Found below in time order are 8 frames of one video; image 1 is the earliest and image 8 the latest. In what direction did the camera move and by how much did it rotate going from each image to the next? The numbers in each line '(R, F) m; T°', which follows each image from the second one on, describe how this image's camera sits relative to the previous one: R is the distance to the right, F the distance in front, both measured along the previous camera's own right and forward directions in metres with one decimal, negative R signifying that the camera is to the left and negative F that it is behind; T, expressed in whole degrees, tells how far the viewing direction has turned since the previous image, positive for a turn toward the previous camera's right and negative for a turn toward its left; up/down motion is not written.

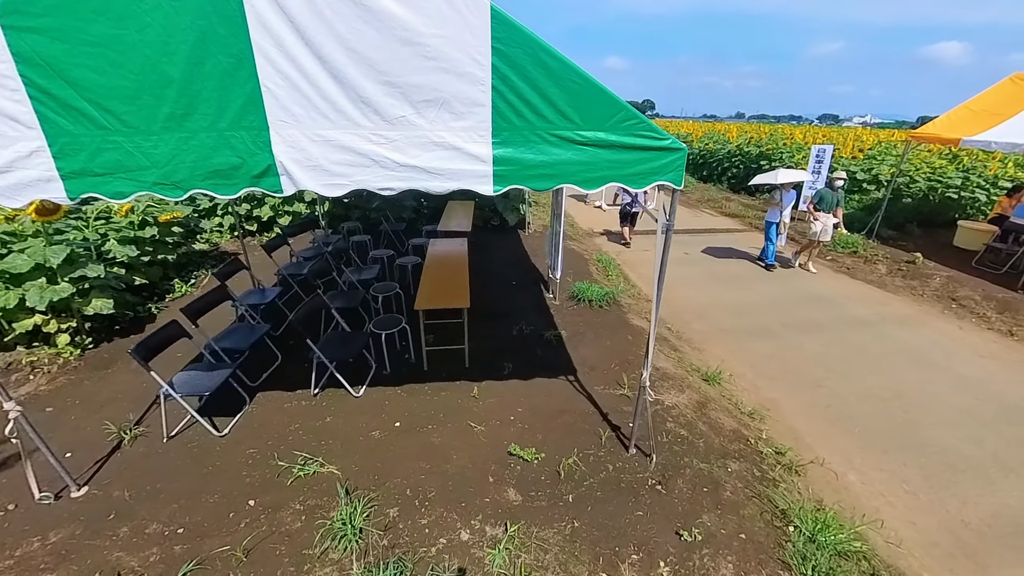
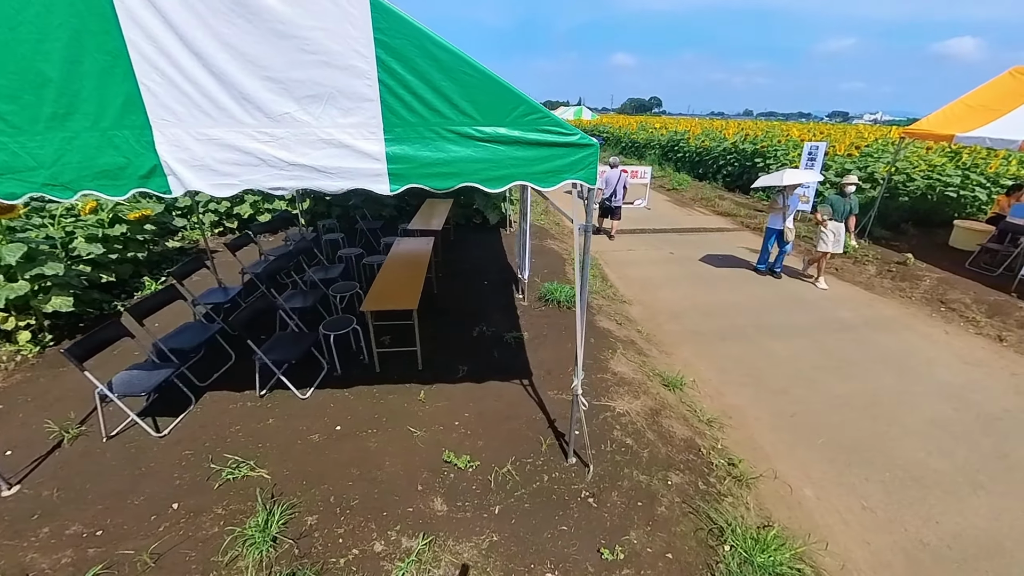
(+0.6, +0.1) m; -2°
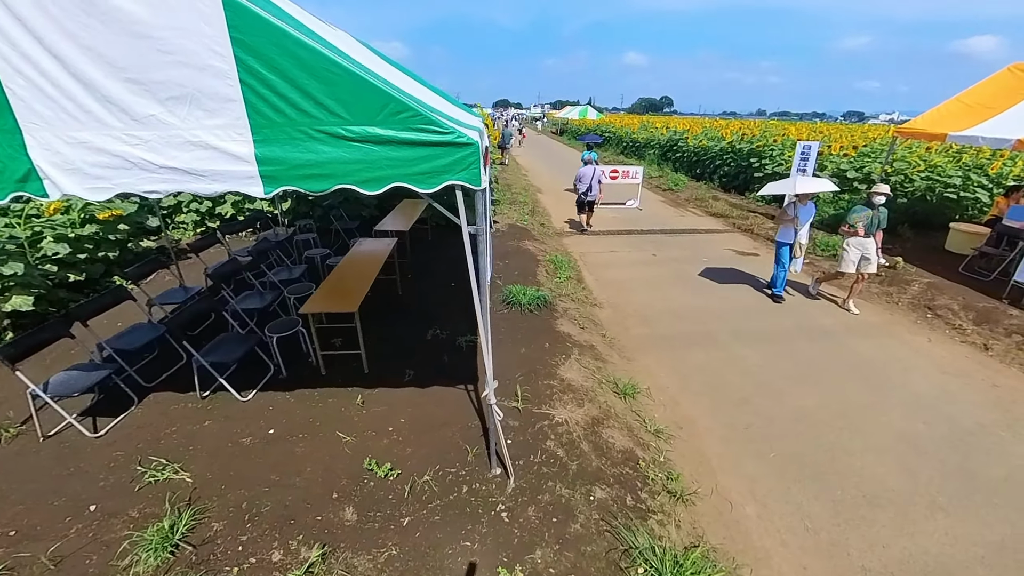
(+0.6, +0.1) m; -2°
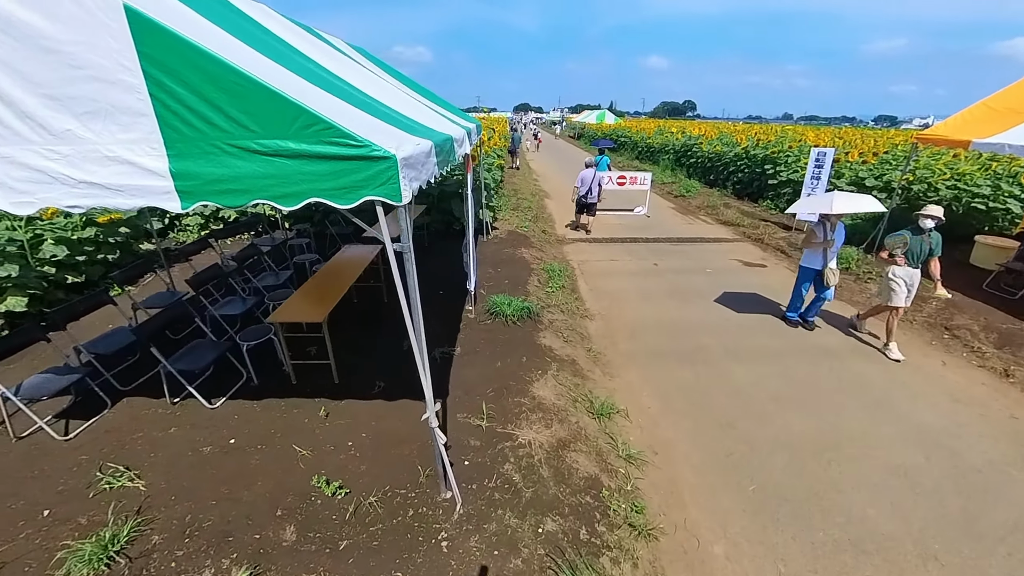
(+0.5, +0.1) m; -3°
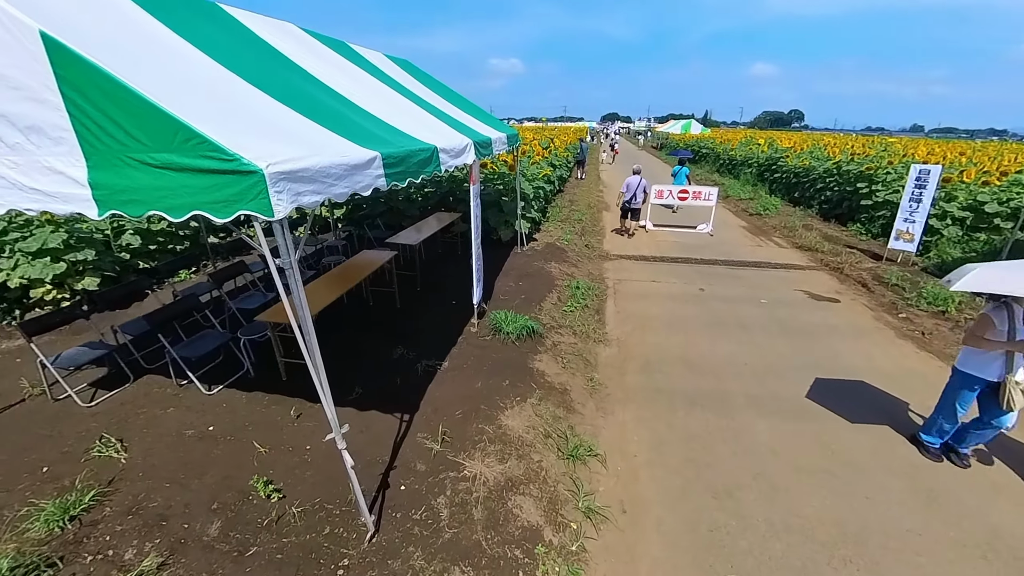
(+0.9, +0.3) m; -11°
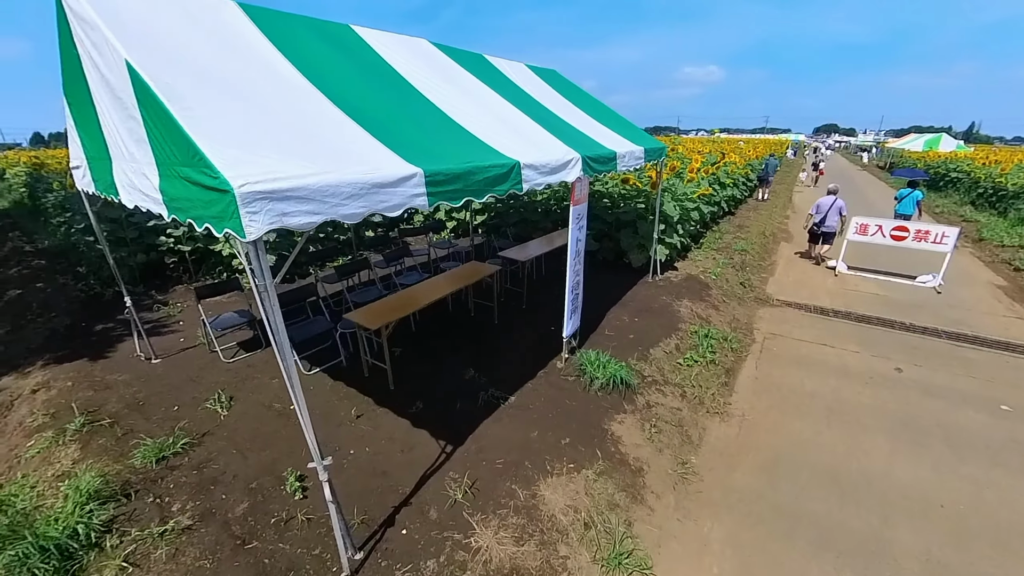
(+0.6, +0.7) m; -22°
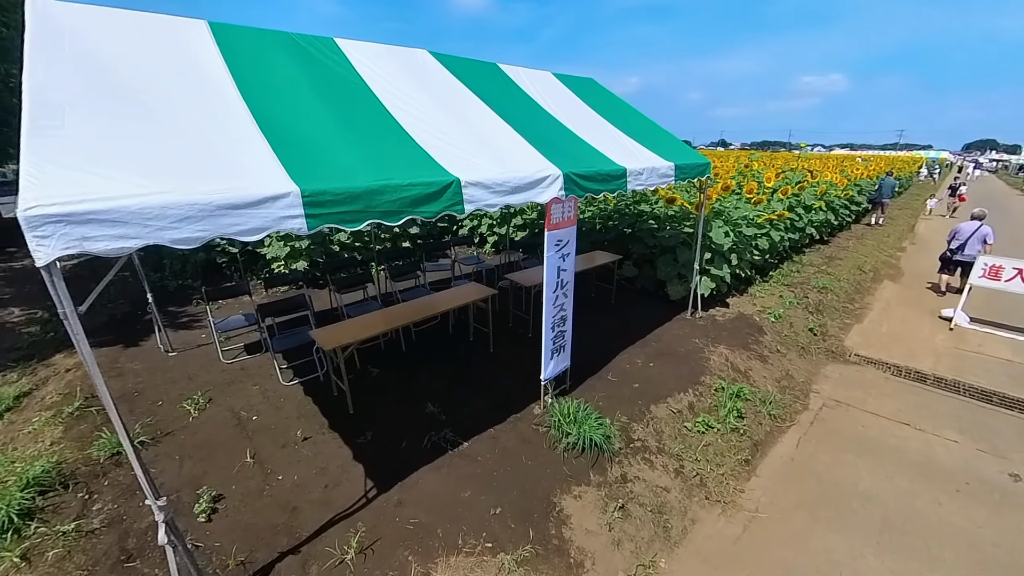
(+1.0, +0.6) m; -12°
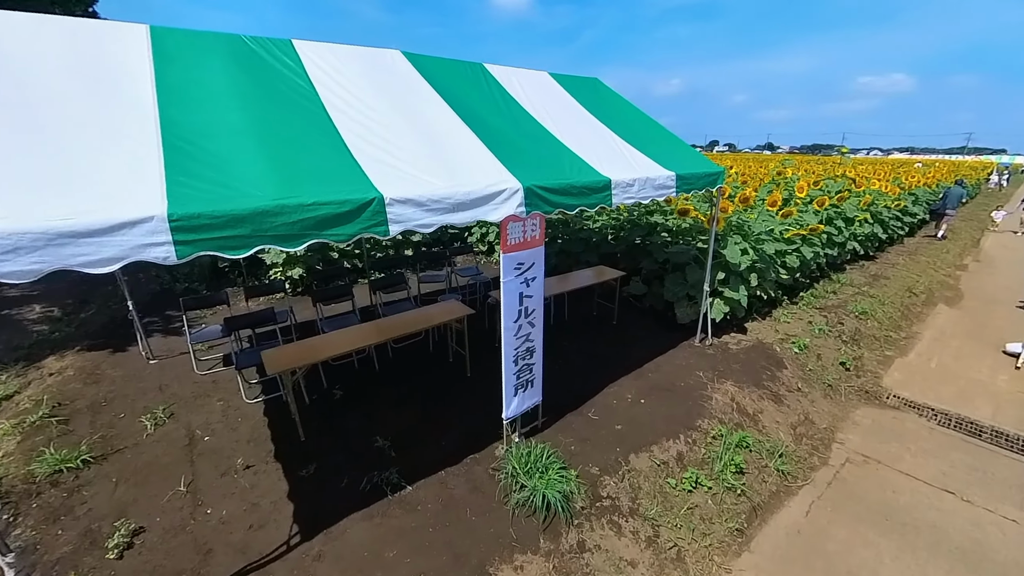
(+0.6, +0.4) m; -5°
